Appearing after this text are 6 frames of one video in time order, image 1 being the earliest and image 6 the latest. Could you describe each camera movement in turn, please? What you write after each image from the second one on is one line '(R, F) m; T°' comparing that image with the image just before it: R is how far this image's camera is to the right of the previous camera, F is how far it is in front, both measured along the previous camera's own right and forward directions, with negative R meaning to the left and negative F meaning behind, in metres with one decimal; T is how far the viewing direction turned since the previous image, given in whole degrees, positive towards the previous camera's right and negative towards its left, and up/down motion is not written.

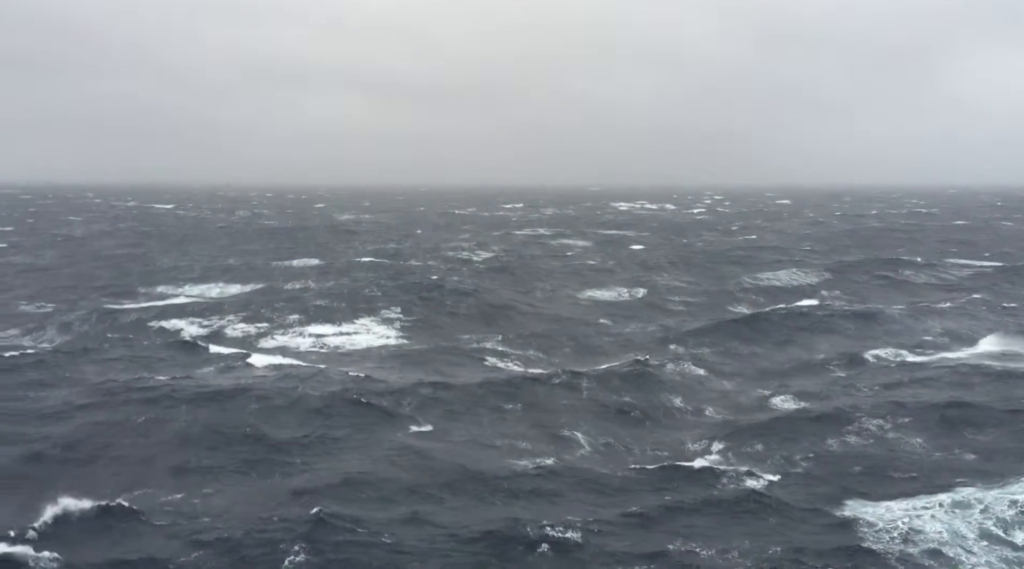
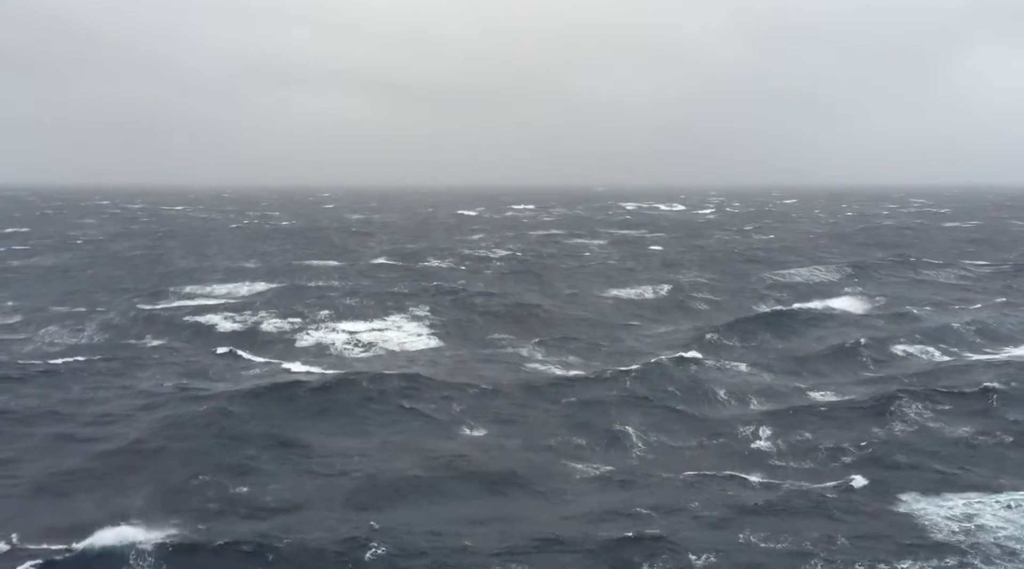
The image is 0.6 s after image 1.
(-2.3, -0.4) m; 0°
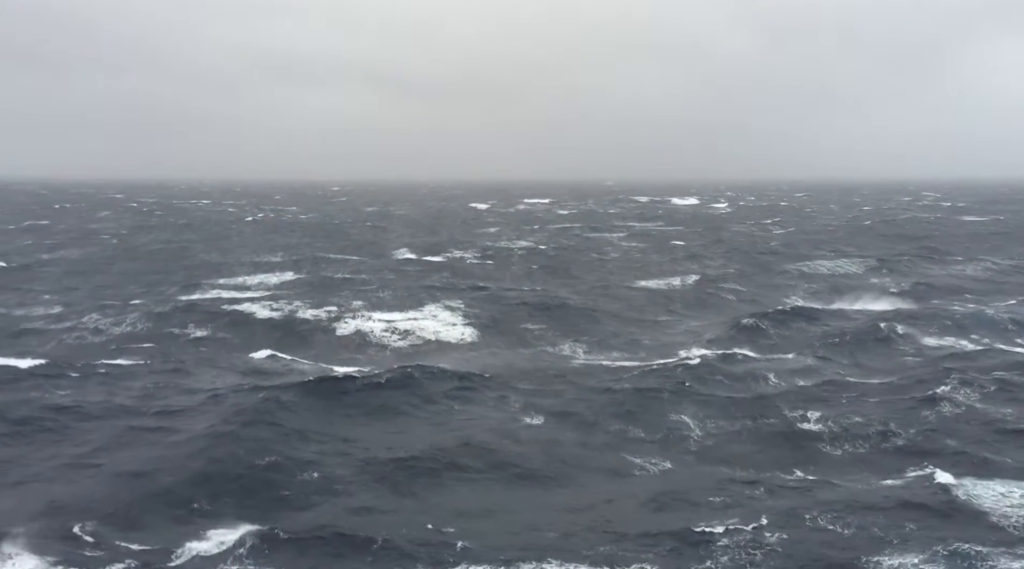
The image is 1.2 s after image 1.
(-2.3, -0.4) m; 0°
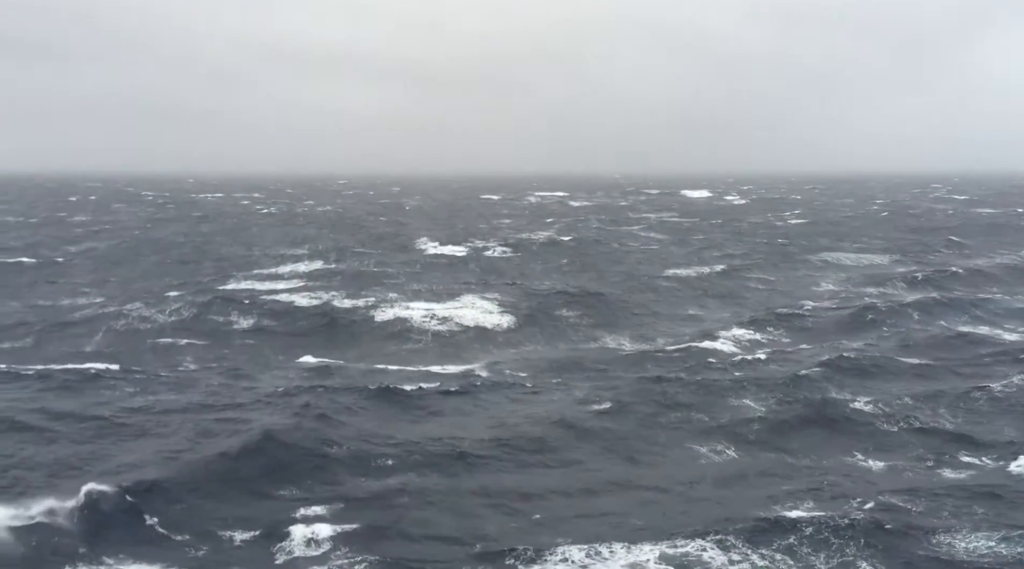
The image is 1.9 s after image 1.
(-2.7, -0.6) m; 0°
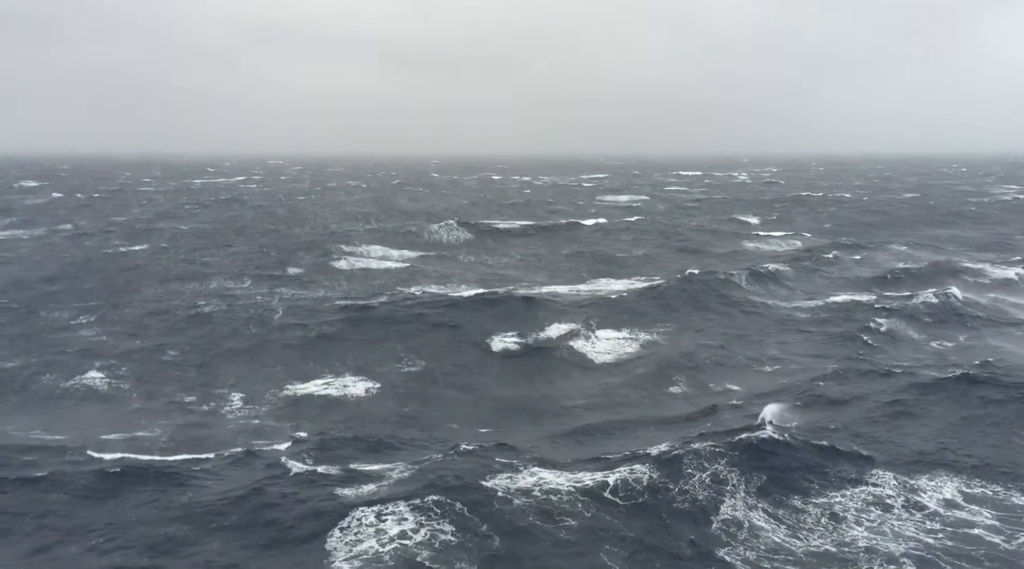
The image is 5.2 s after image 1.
(-12.8, -1.5) m; +3°
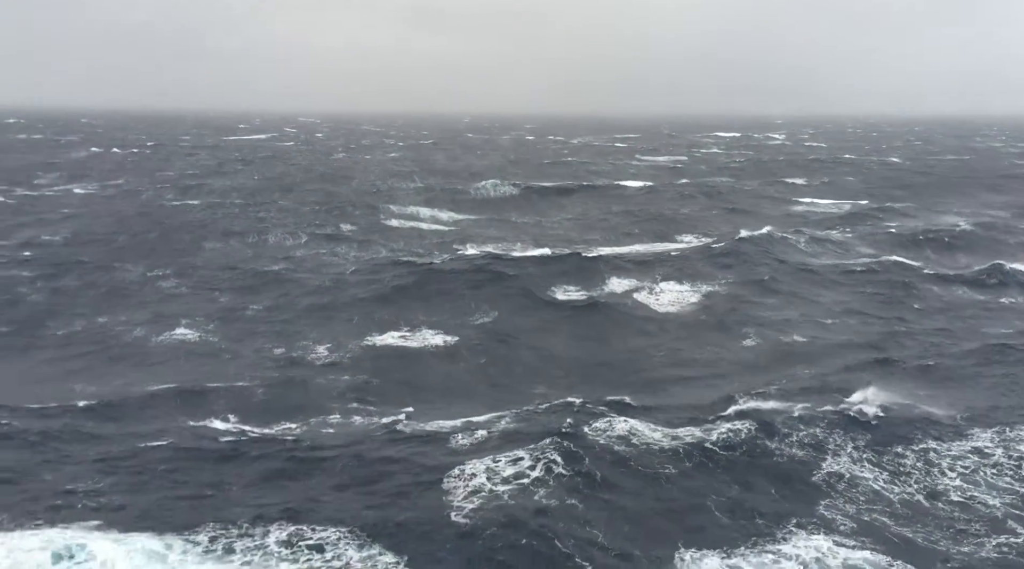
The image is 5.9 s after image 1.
(-2.6, -0.3) m; -1°
